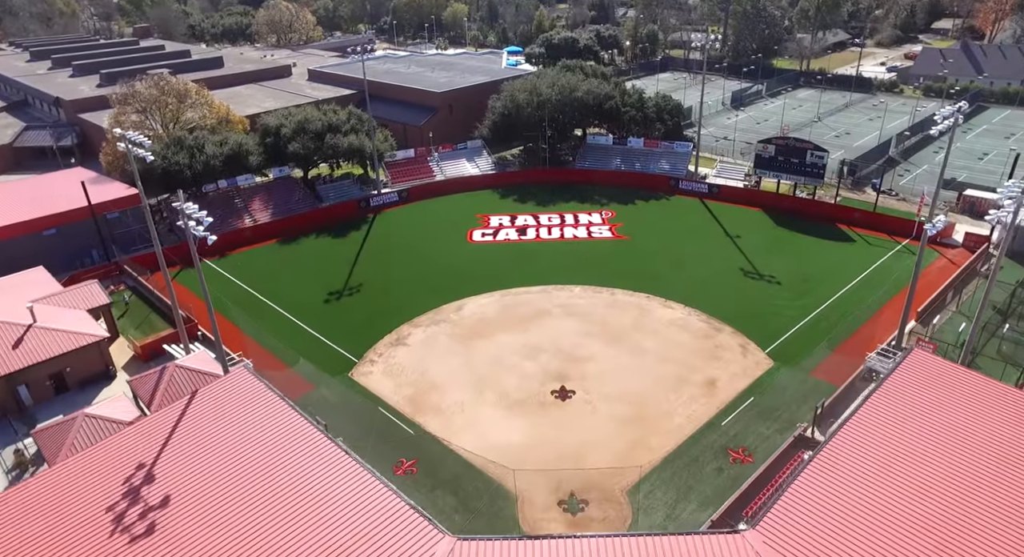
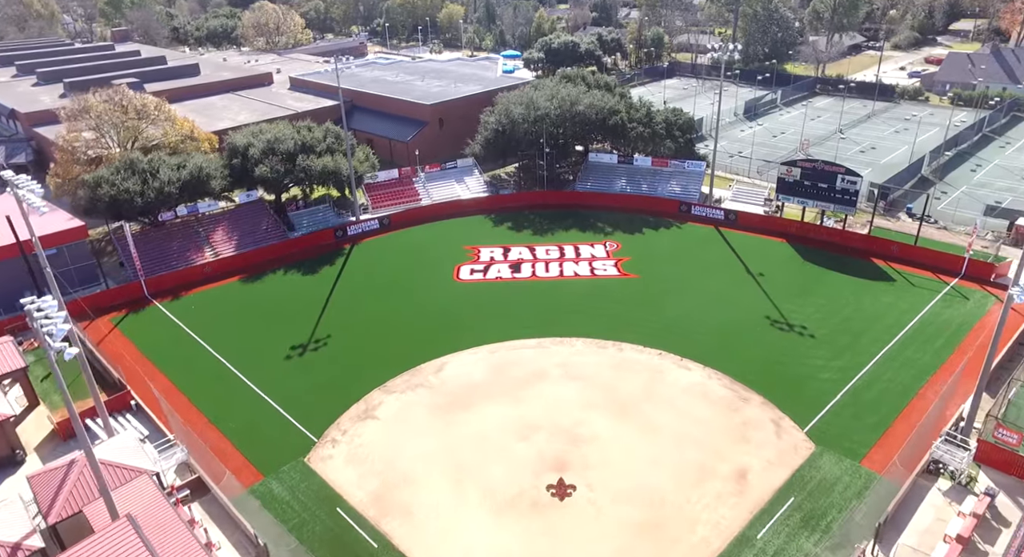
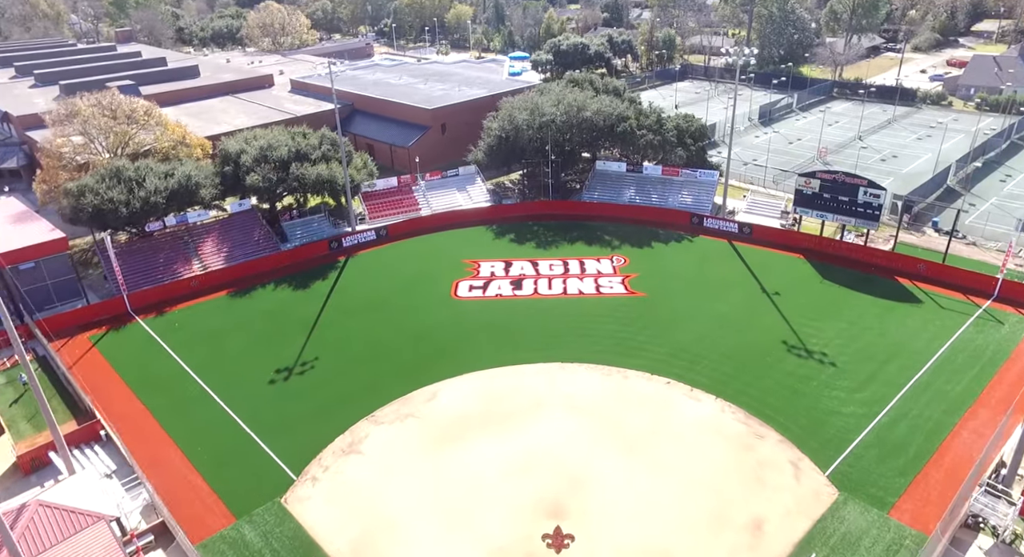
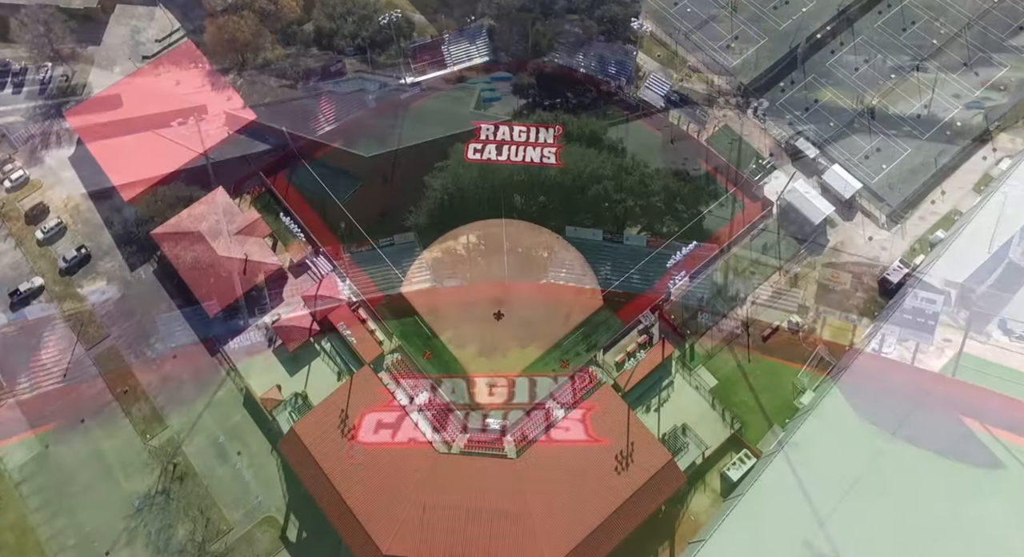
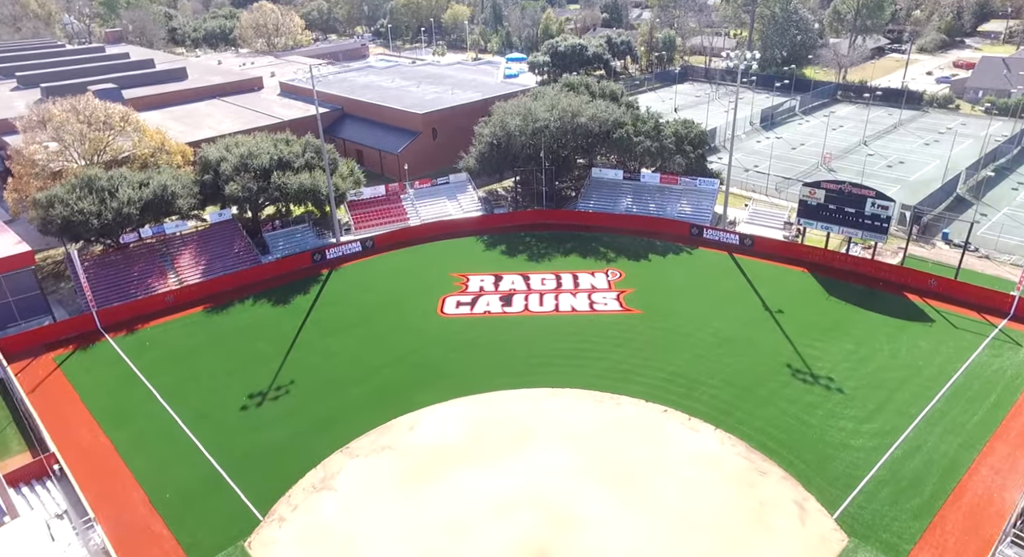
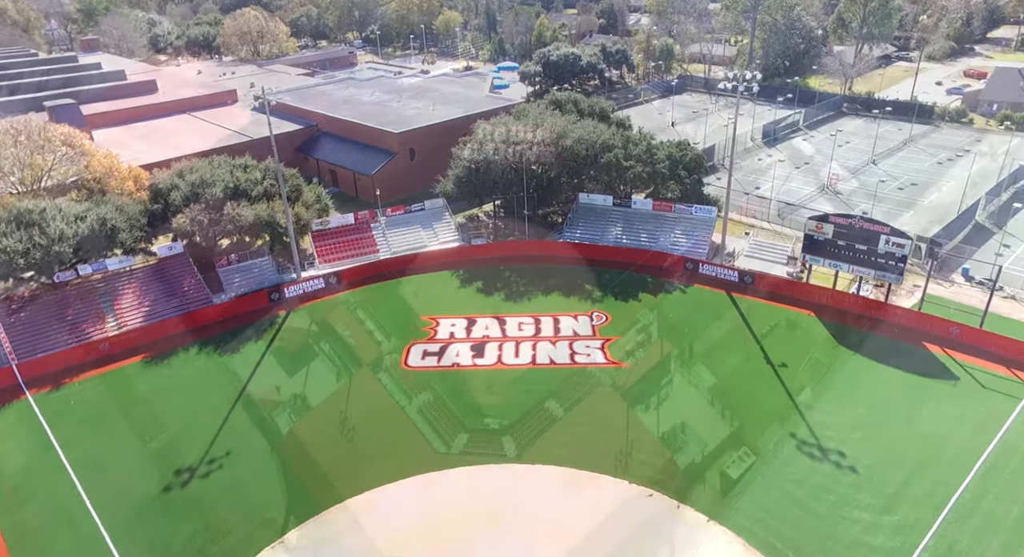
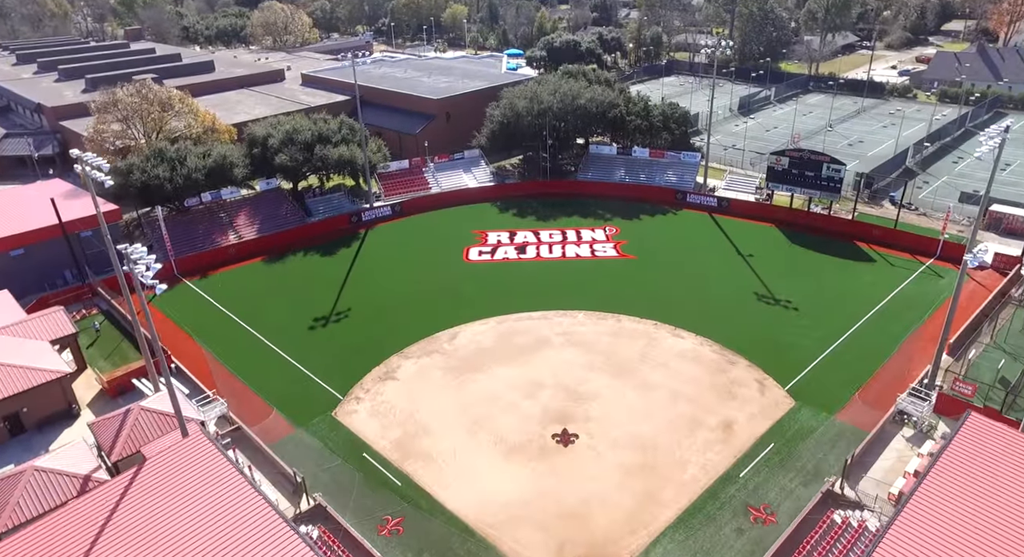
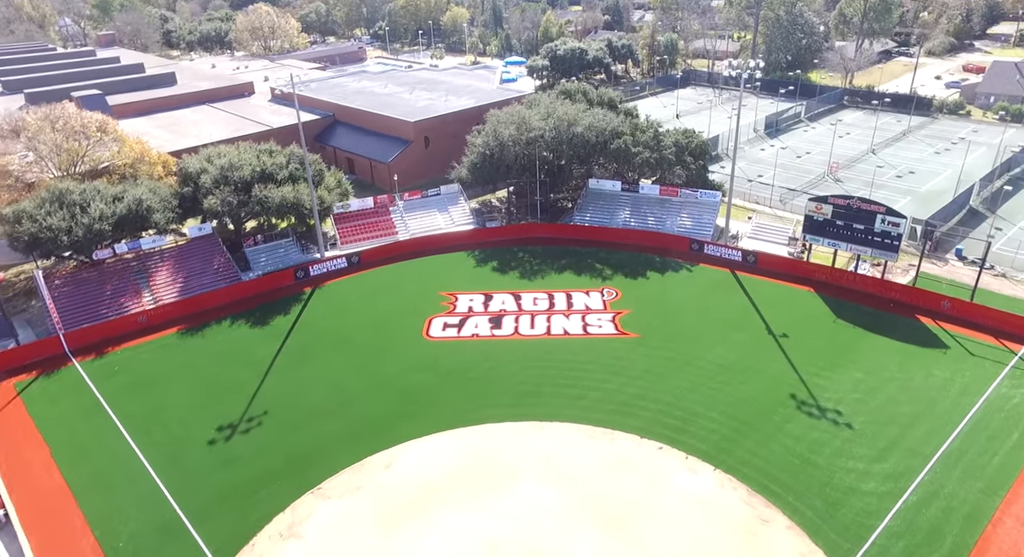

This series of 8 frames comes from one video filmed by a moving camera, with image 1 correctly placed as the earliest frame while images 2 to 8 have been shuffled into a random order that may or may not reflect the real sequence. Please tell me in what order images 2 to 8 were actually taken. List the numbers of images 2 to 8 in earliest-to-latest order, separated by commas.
7, 2, 3, 5, 8, 6, 4
